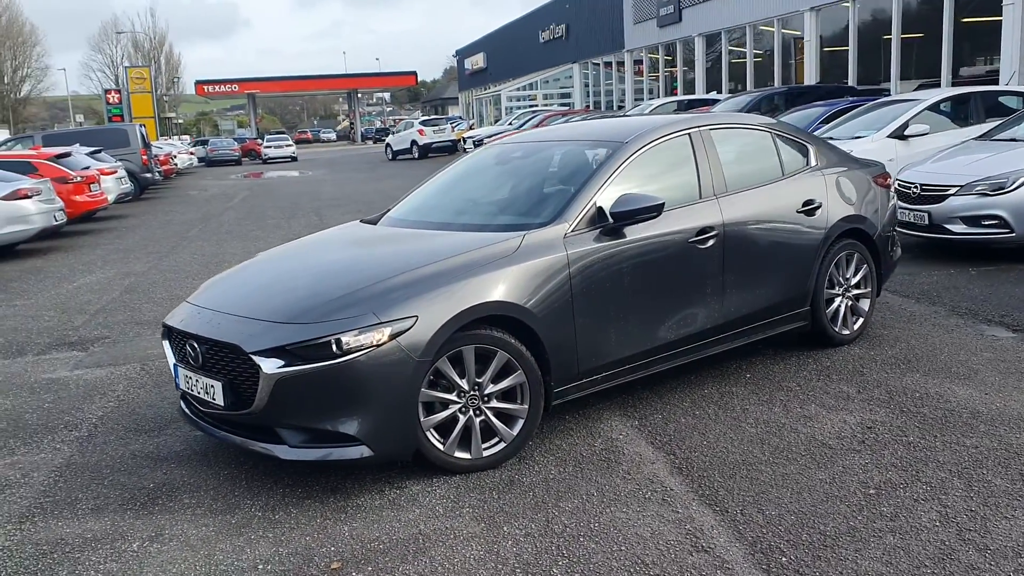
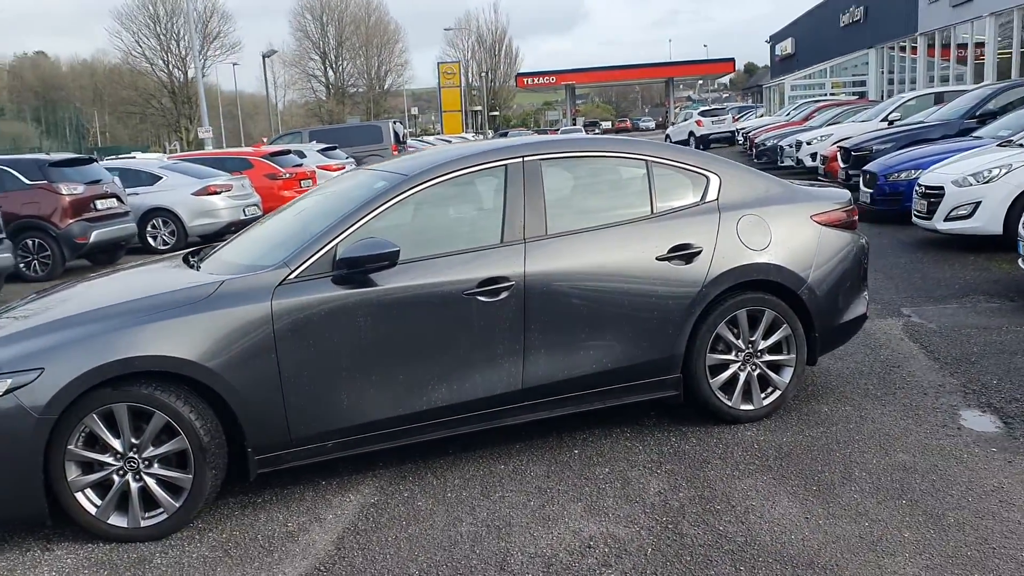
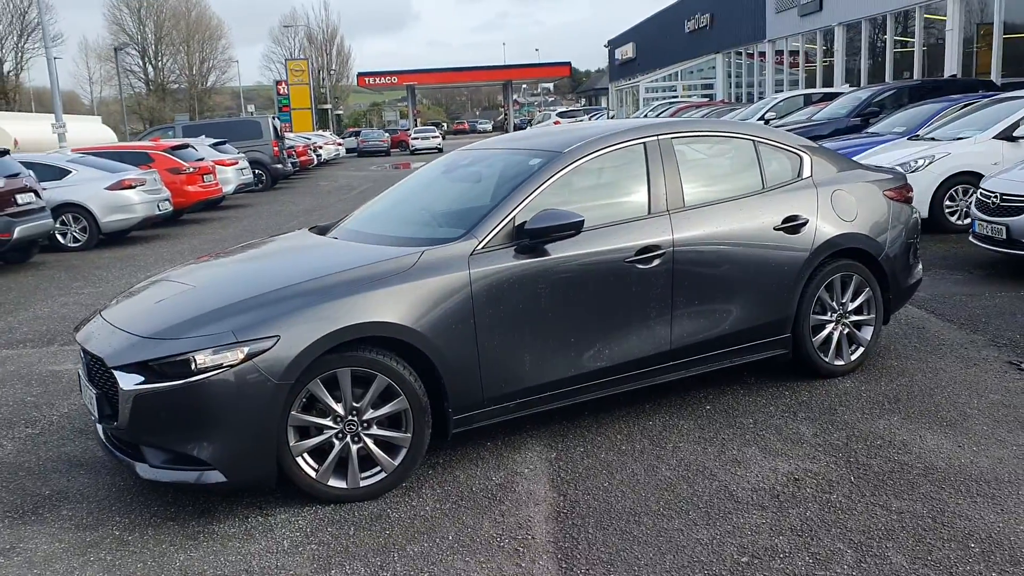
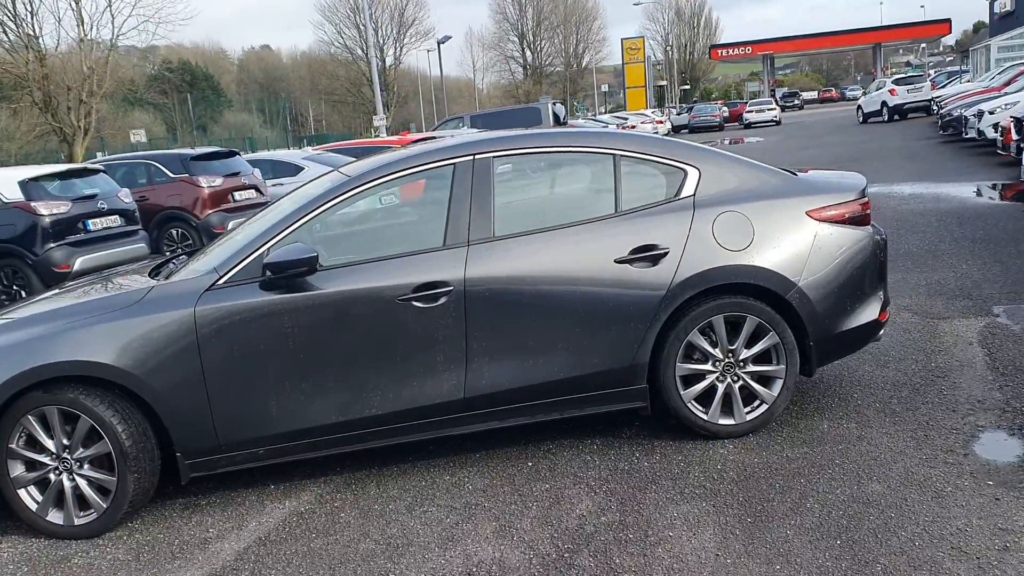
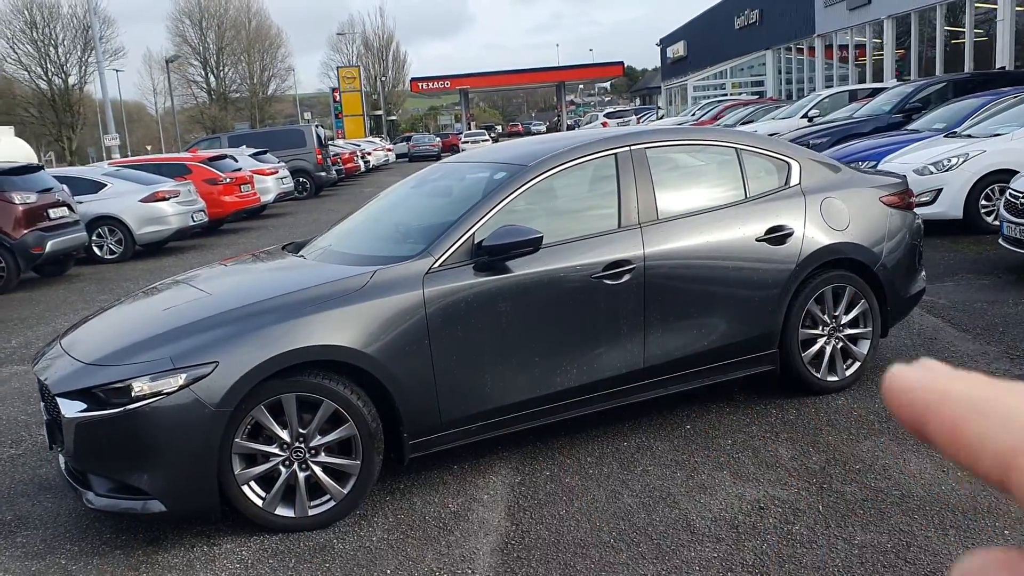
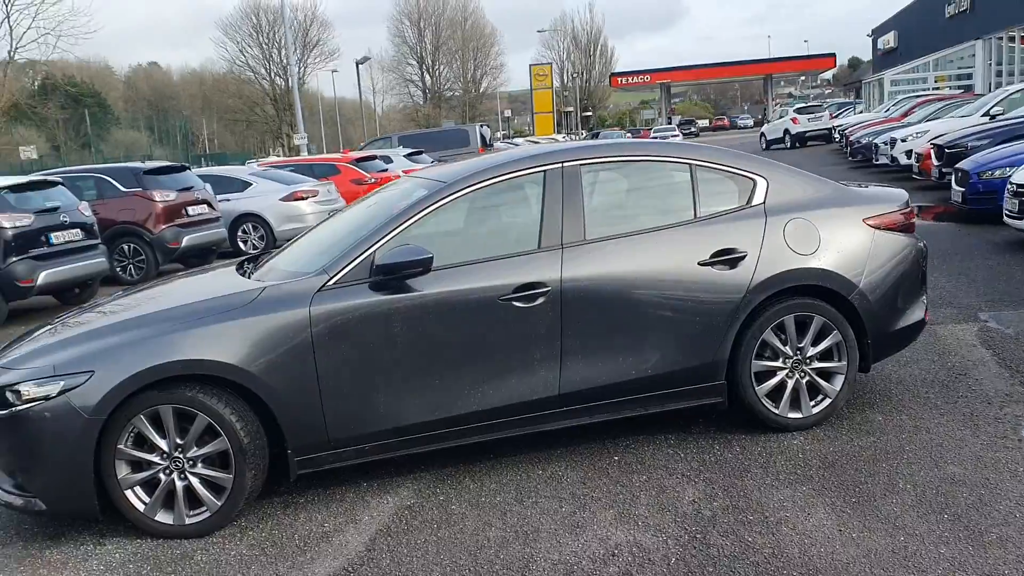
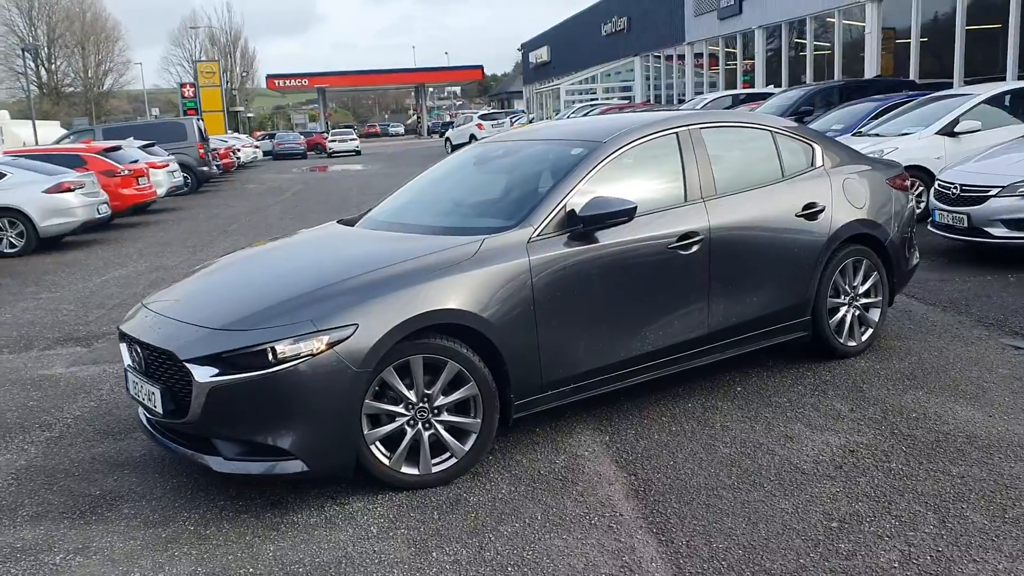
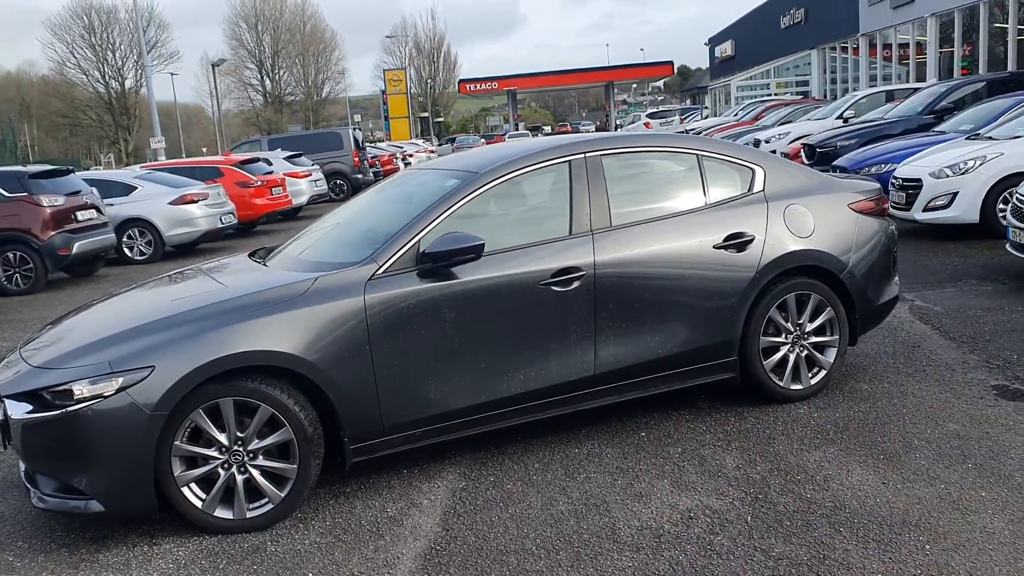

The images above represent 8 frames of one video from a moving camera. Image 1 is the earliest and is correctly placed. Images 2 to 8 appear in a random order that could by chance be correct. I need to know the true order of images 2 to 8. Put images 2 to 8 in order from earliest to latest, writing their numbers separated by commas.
7, 3, 5, 8, 2, 6, 4
